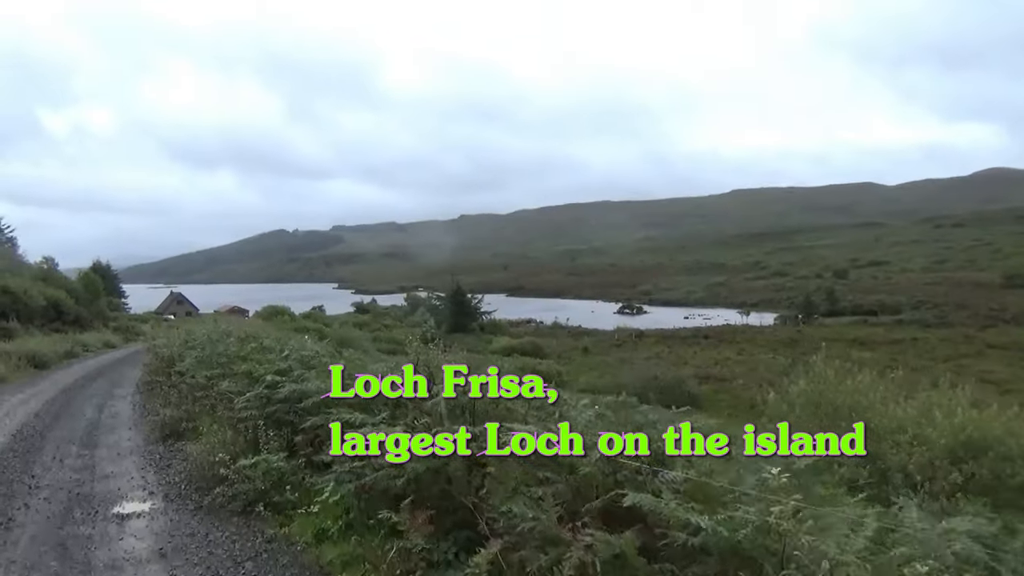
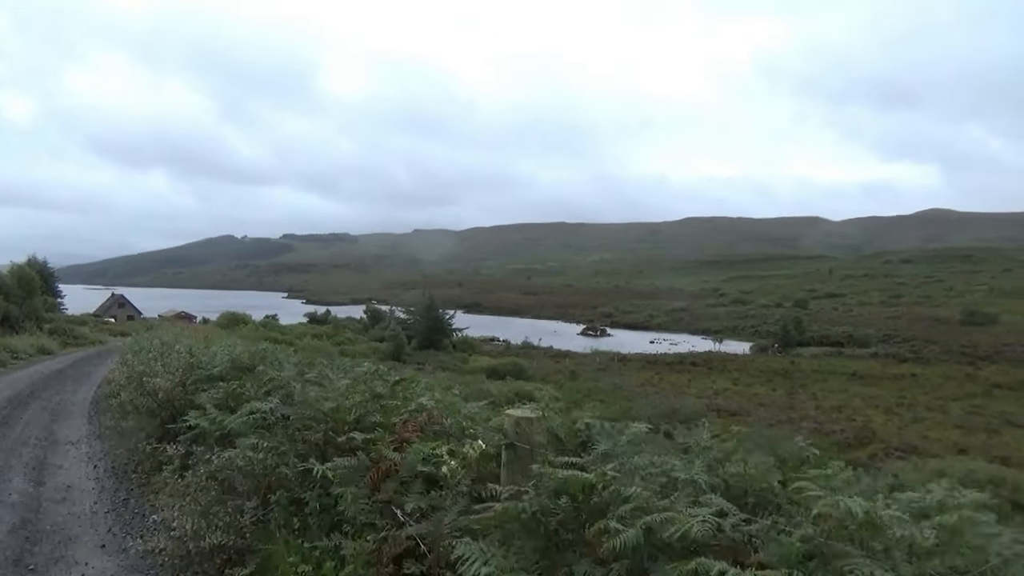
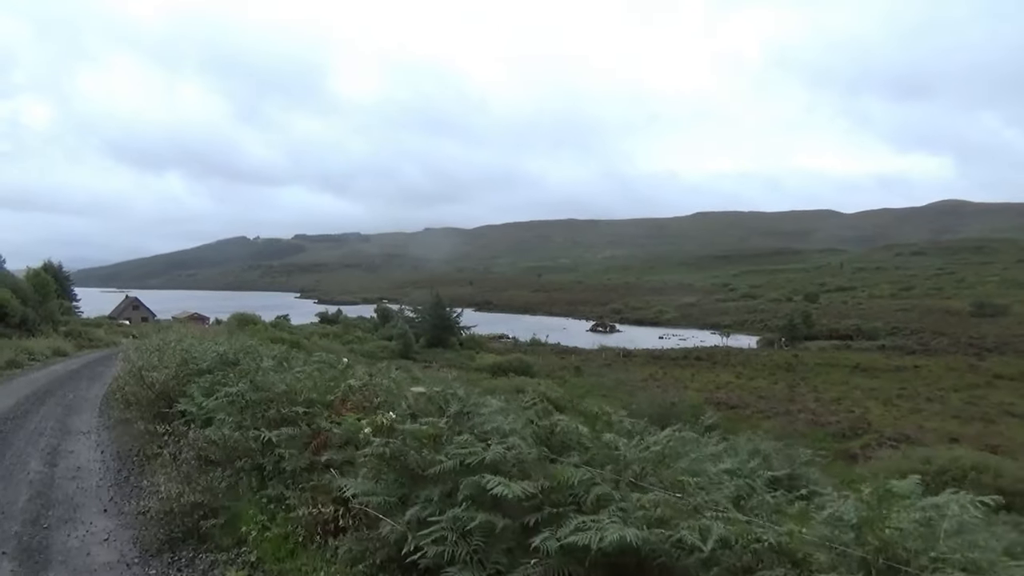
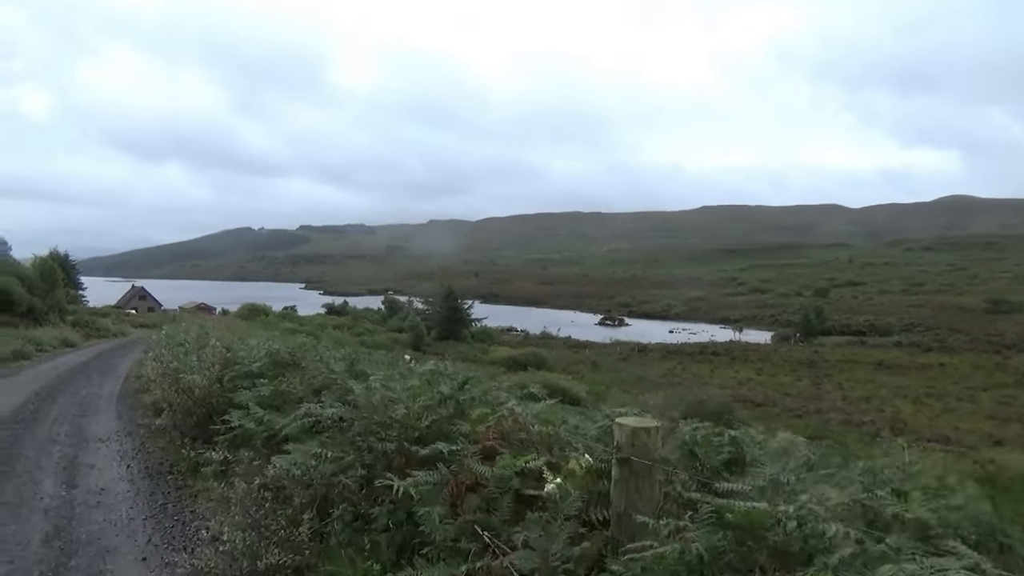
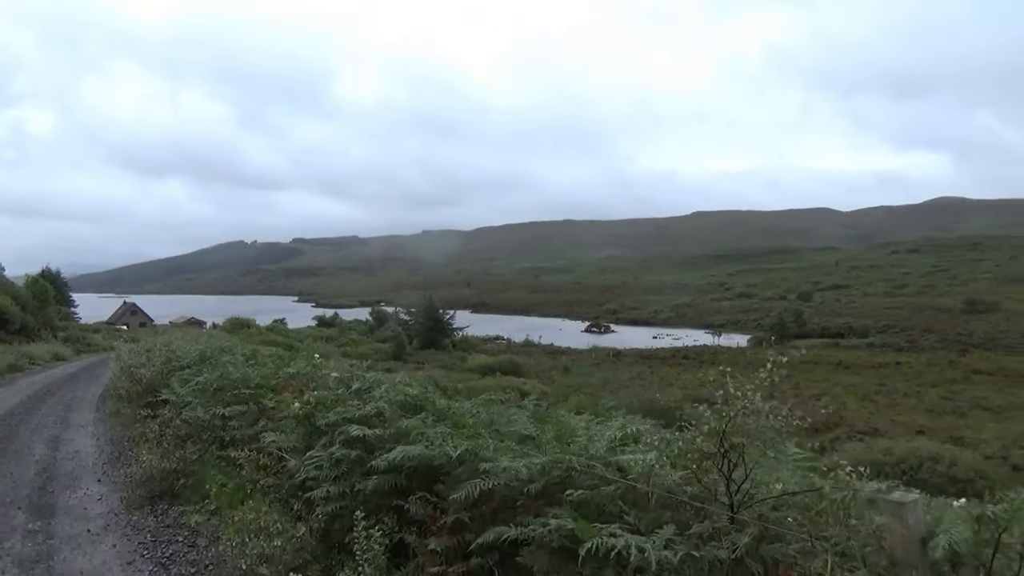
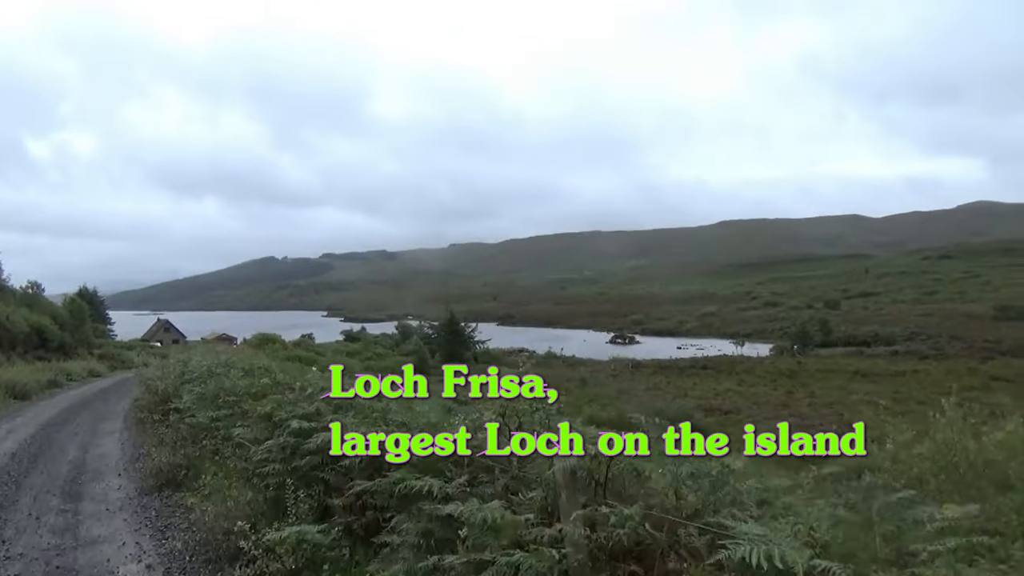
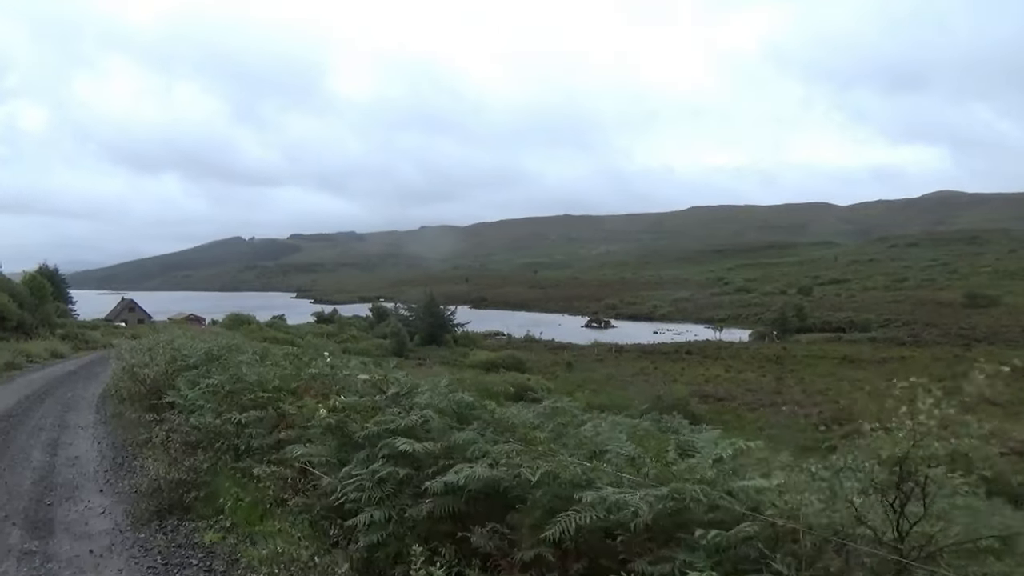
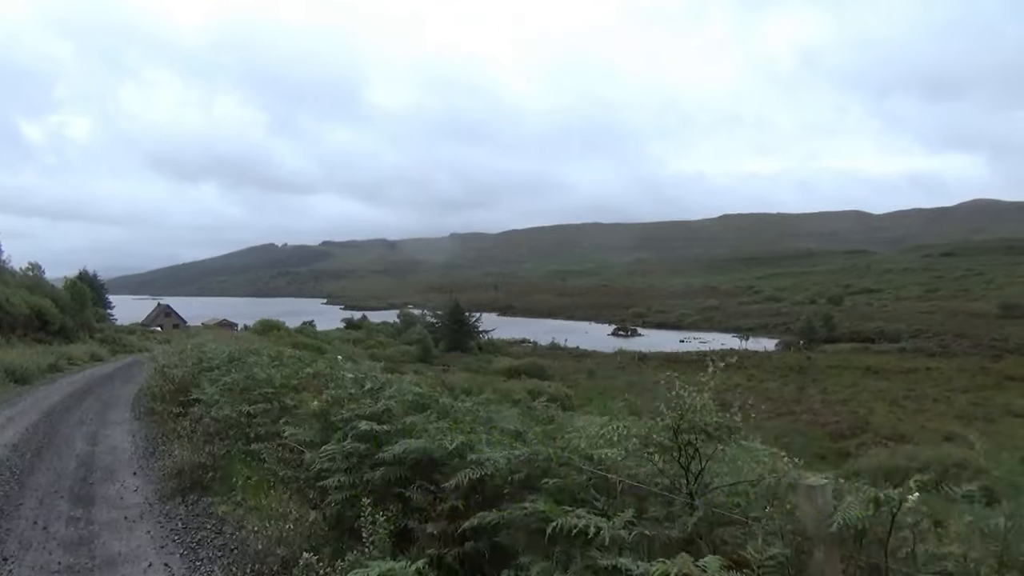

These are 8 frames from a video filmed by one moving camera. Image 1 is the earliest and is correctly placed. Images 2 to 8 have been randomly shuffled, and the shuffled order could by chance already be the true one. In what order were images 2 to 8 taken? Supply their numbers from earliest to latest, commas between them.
6, 8, 5, 7, 3, 2, 4
